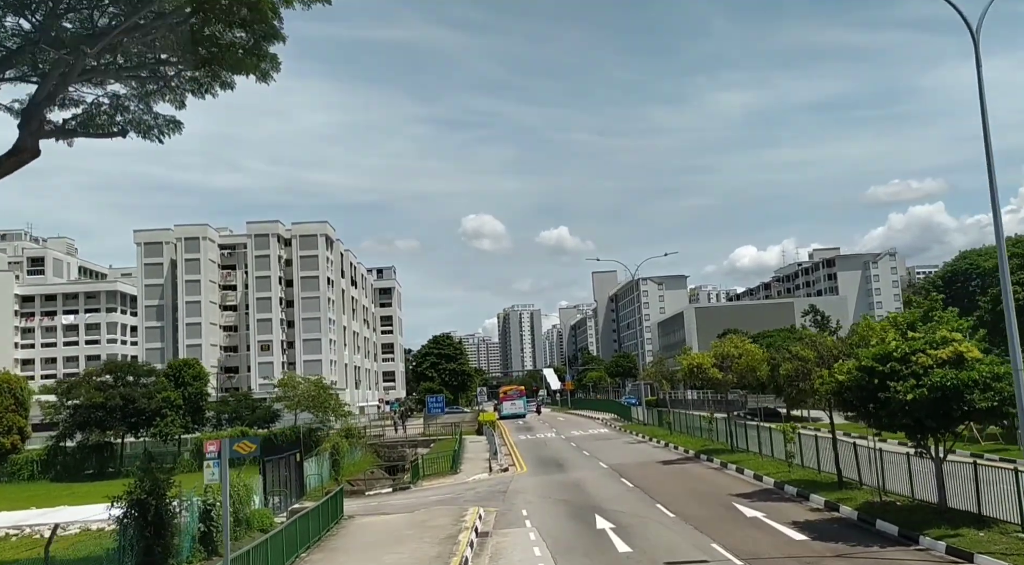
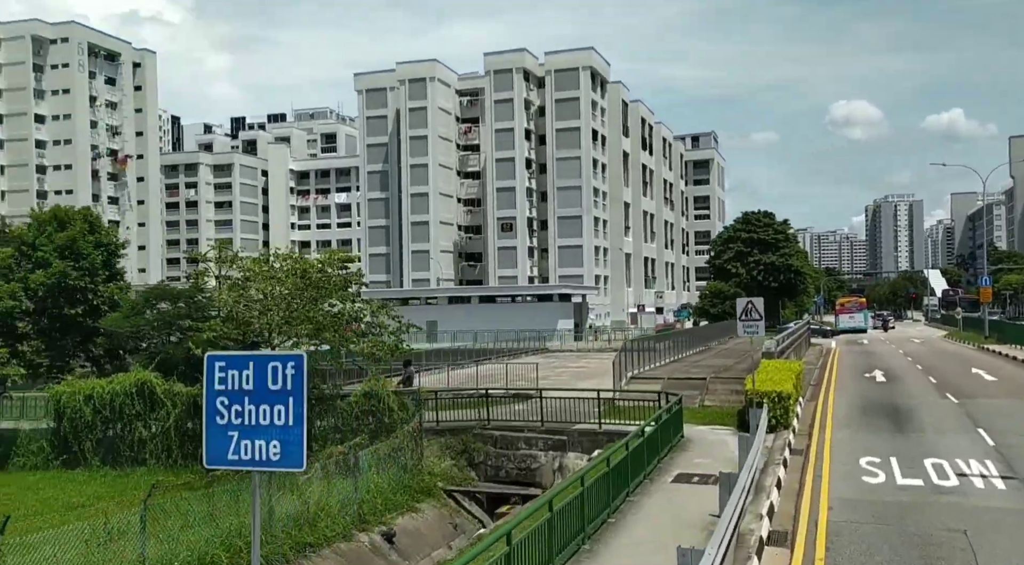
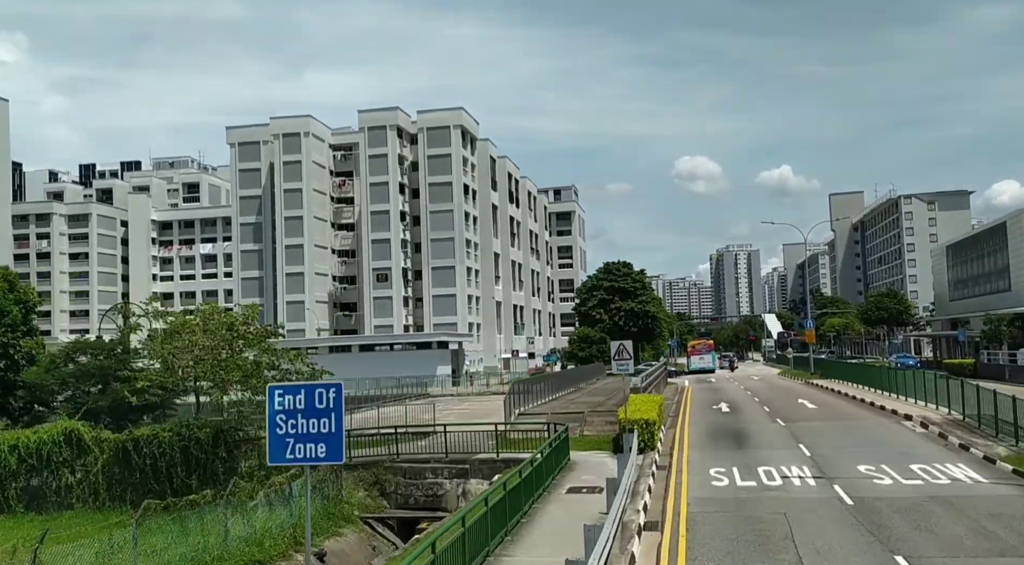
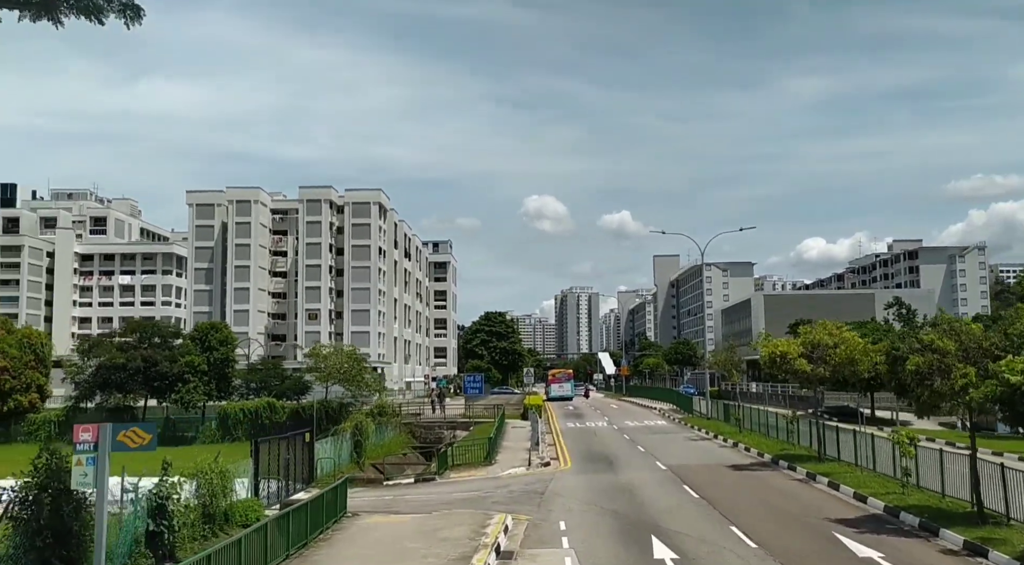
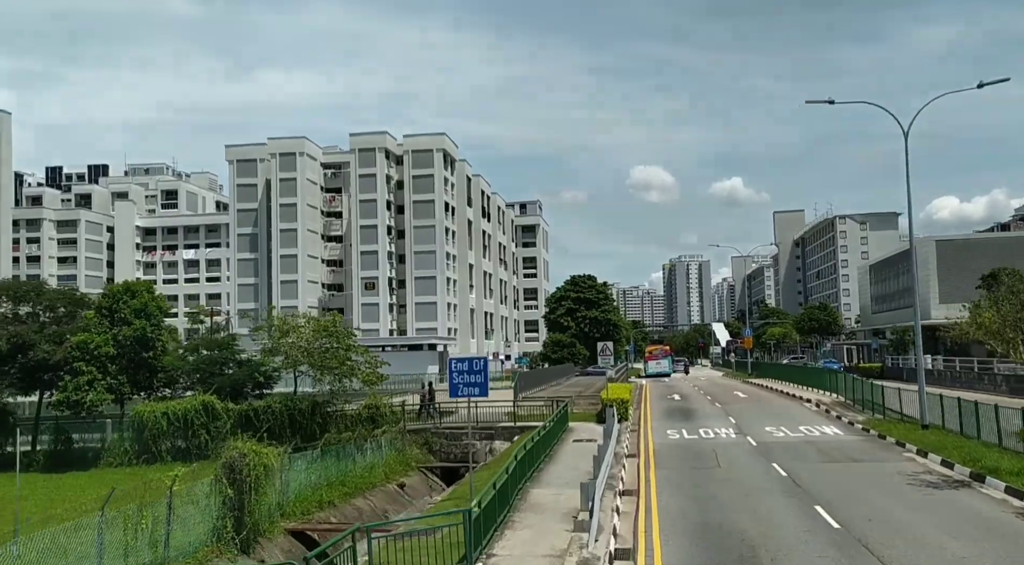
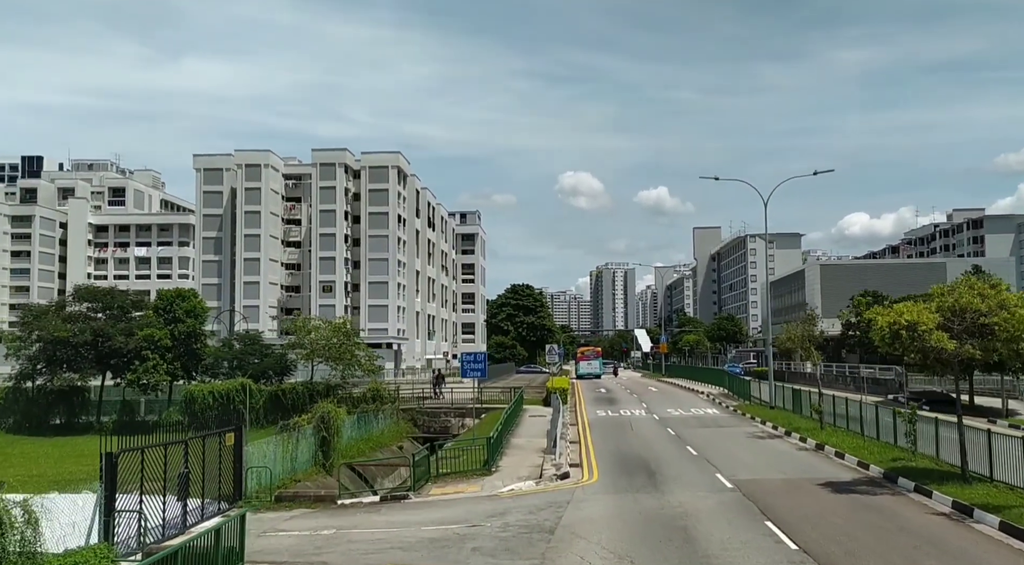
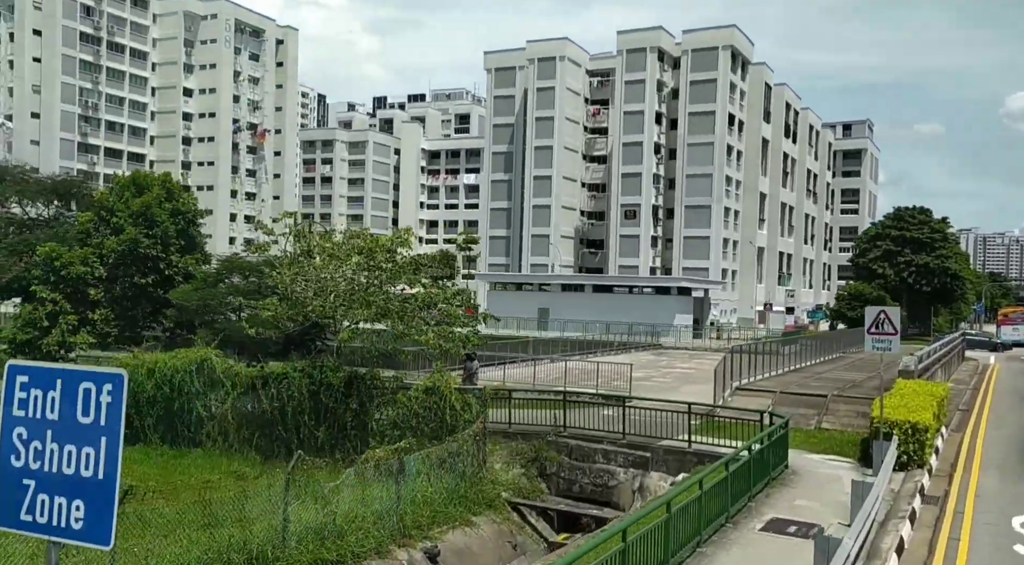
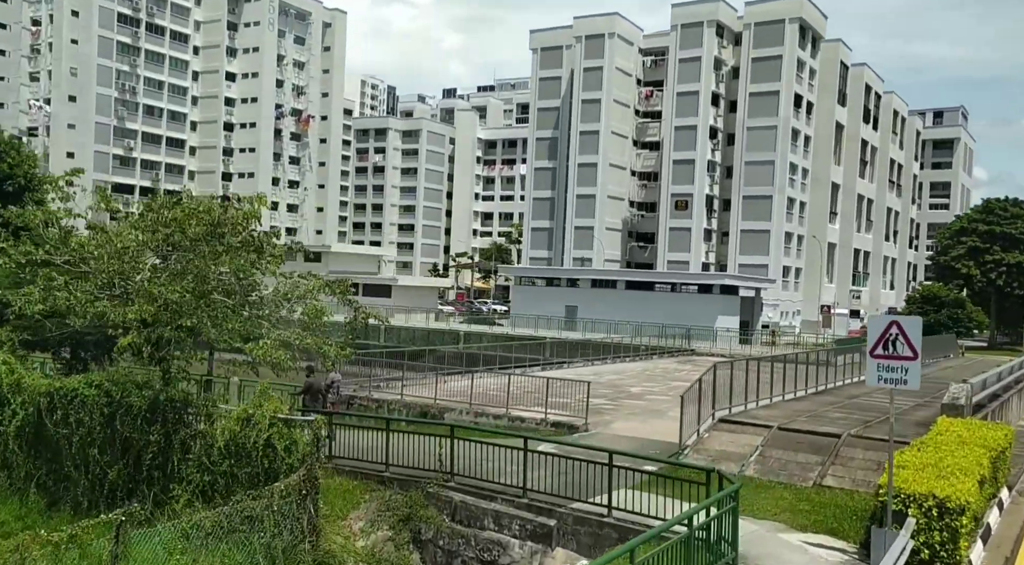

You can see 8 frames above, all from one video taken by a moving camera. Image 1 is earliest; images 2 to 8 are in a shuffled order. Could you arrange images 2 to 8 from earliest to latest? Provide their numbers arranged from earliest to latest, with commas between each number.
4, 6, 5, 3, 2, 7, 8
